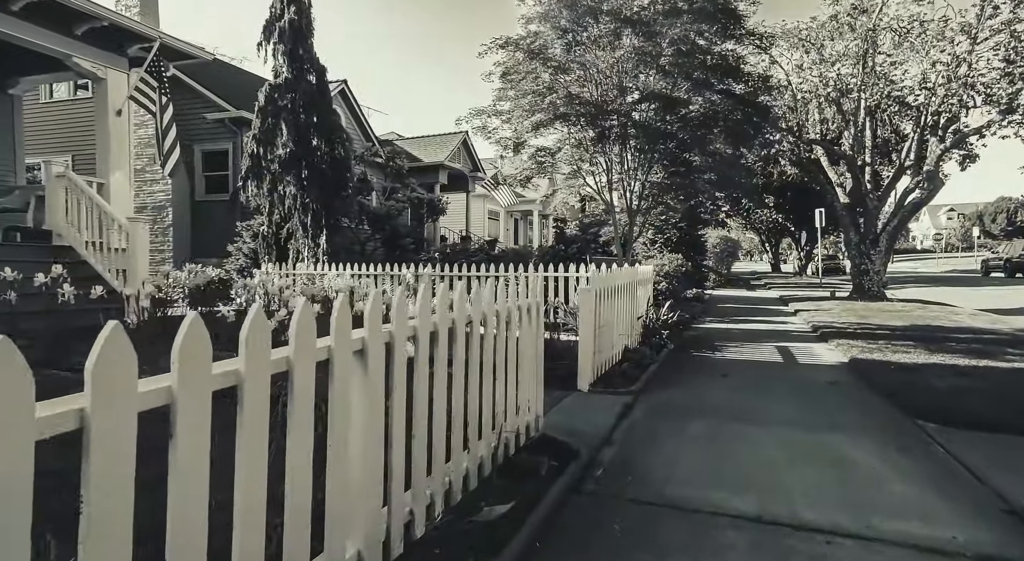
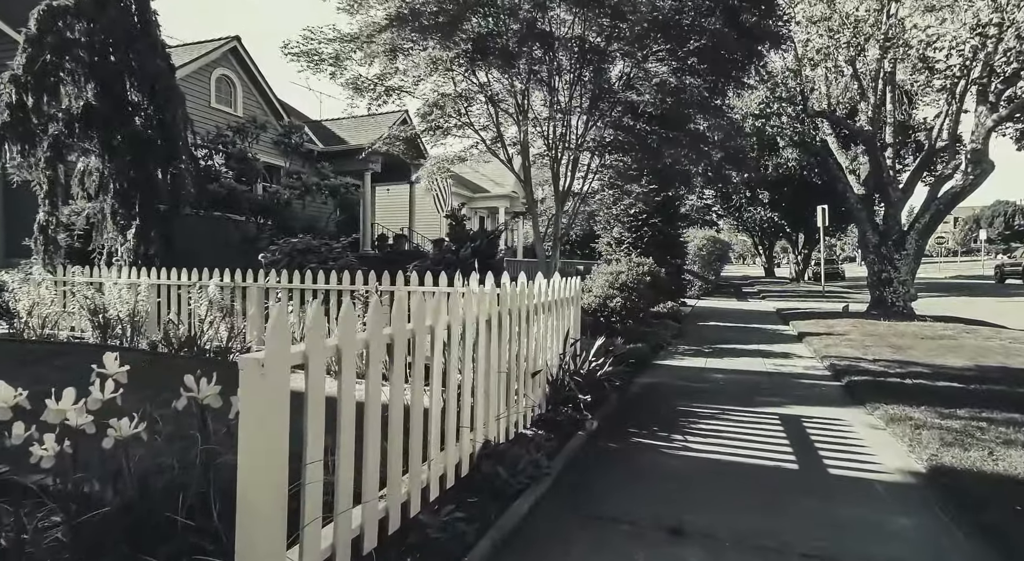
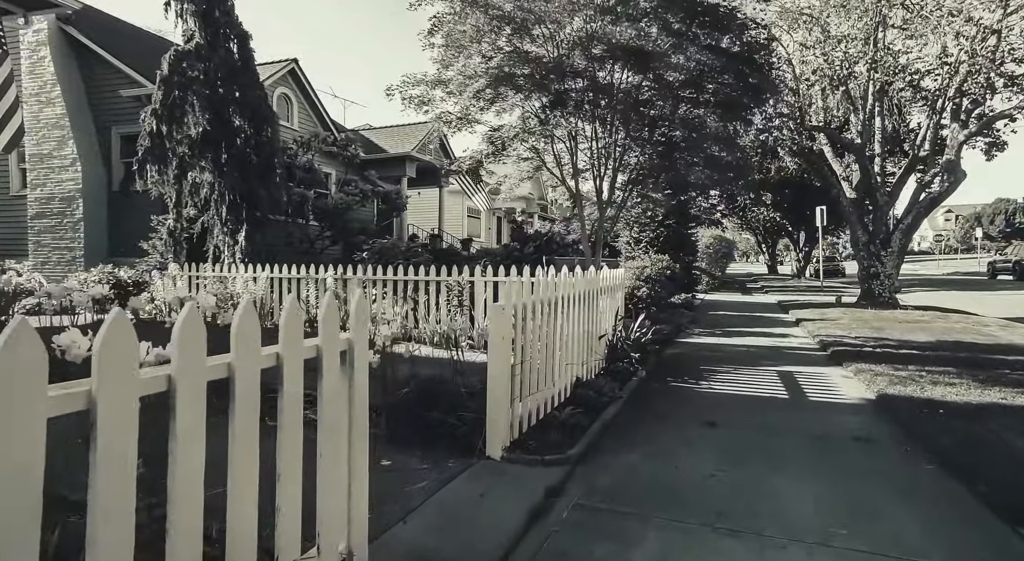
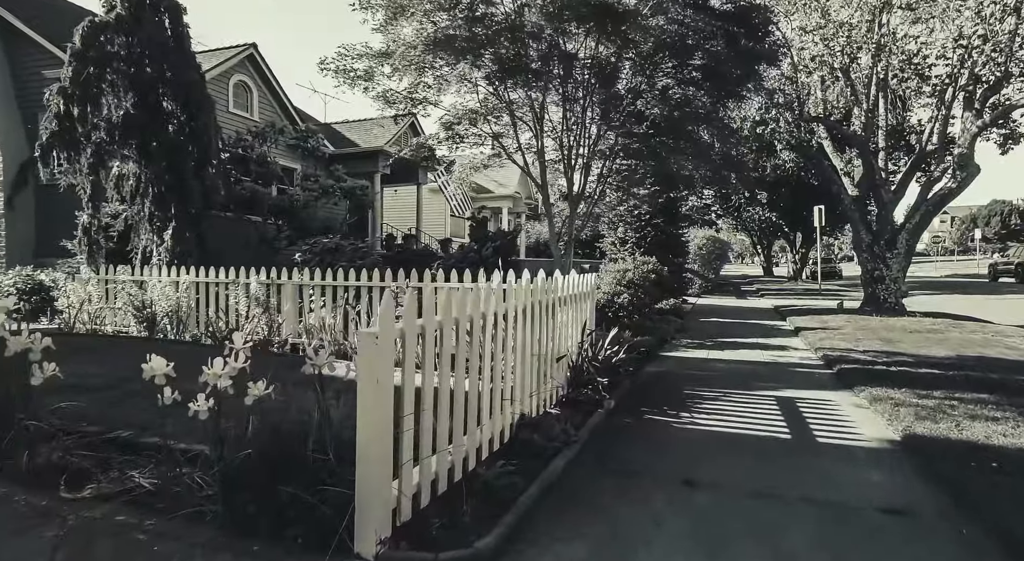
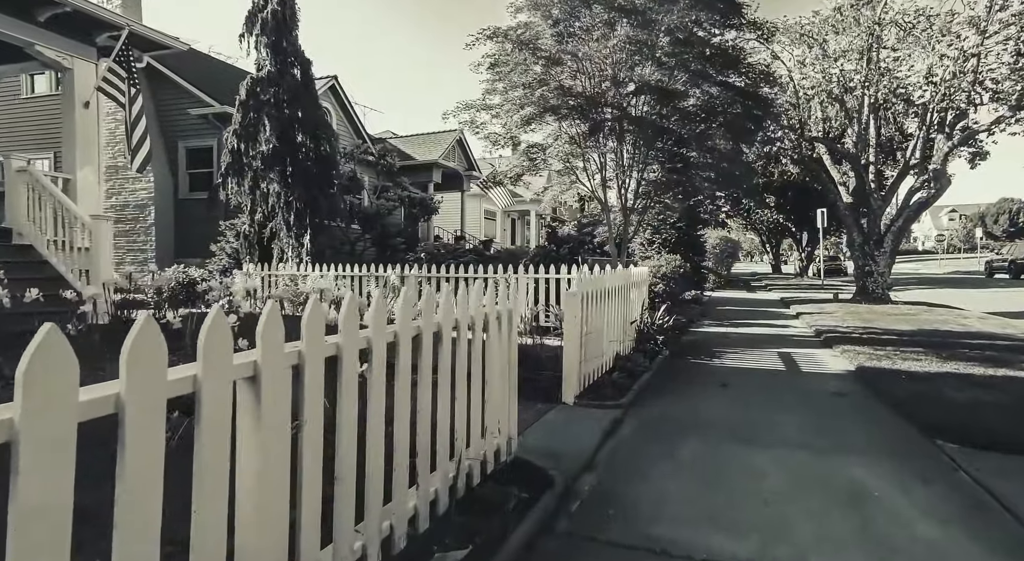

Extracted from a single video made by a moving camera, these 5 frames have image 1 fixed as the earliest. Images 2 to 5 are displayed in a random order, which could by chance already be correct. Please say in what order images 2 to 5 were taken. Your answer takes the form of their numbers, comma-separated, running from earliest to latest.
5, 3, 4, 2
